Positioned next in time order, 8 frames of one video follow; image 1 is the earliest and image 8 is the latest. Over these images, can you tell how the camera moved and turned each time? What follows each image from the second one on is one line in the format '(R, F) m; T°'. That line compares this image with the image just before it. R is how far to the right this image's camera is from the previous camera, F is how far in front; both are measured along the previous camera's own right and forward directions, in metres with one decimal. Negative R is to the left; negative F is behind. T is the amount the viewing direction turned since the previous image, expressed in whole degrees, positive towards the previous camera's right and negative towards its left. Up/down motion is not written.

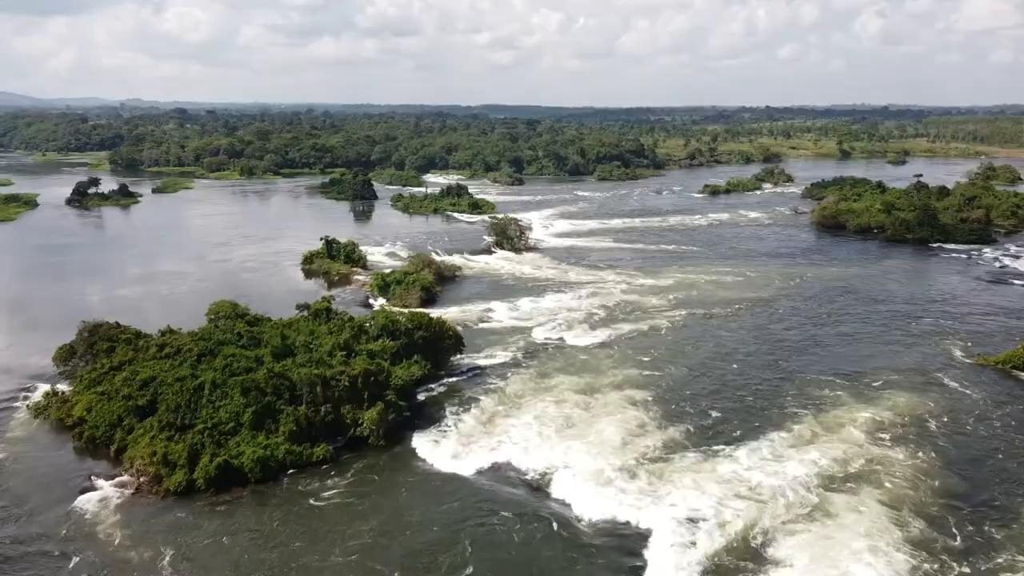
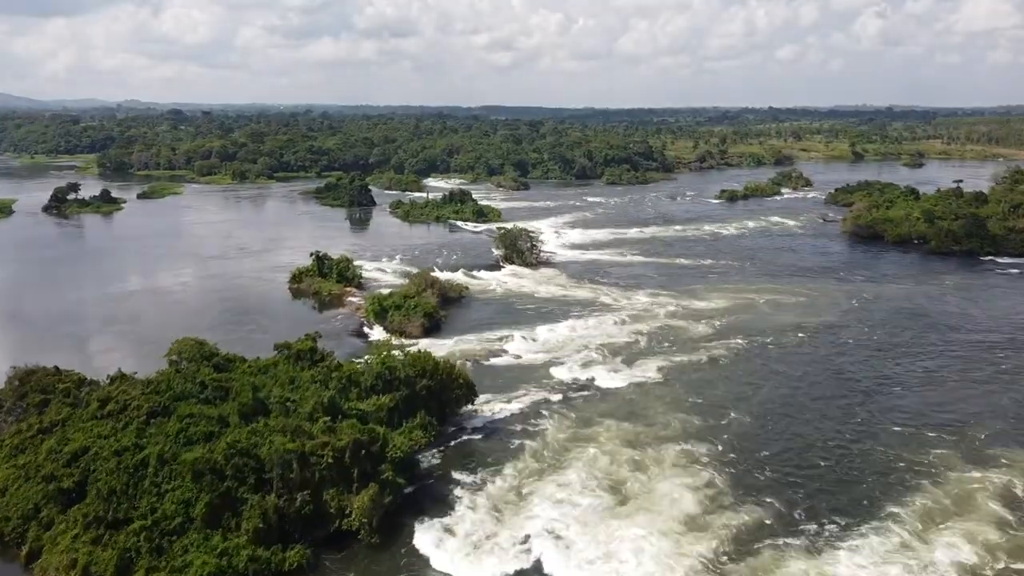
(-0.5, +4.4) m; 0°
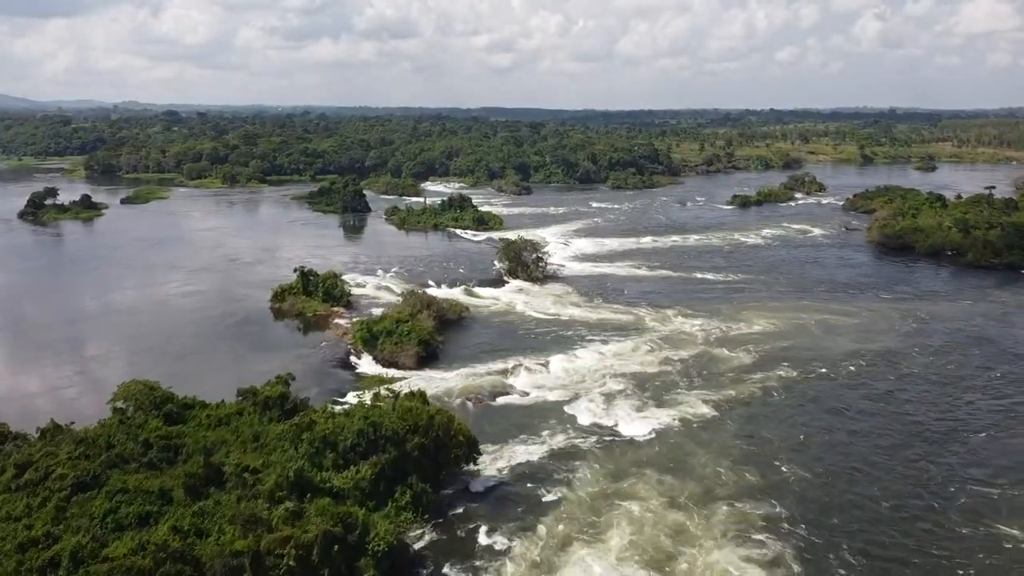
(-0.2, +3.5) m; 0°
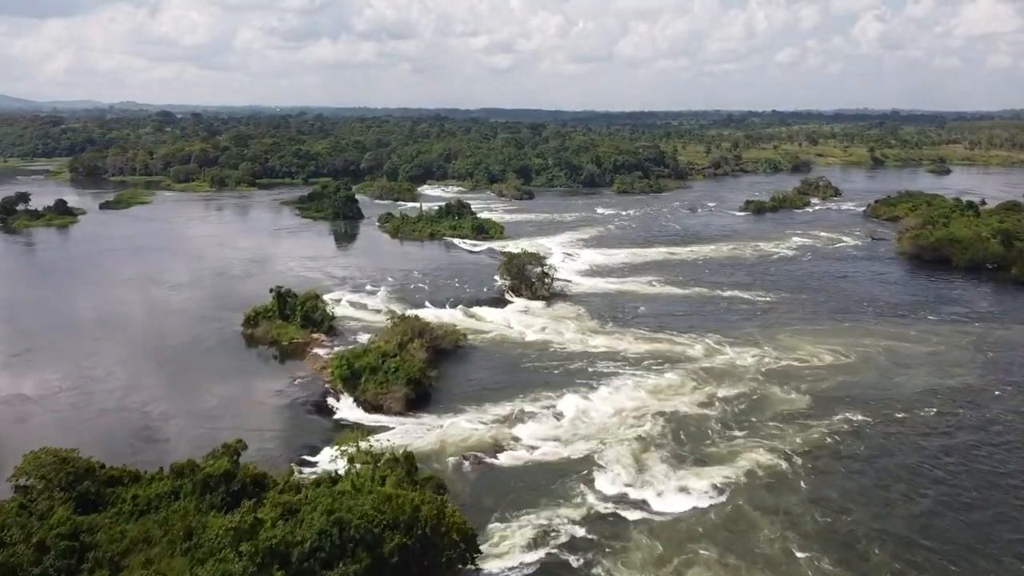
(-0.1, +3.9) m; 0°
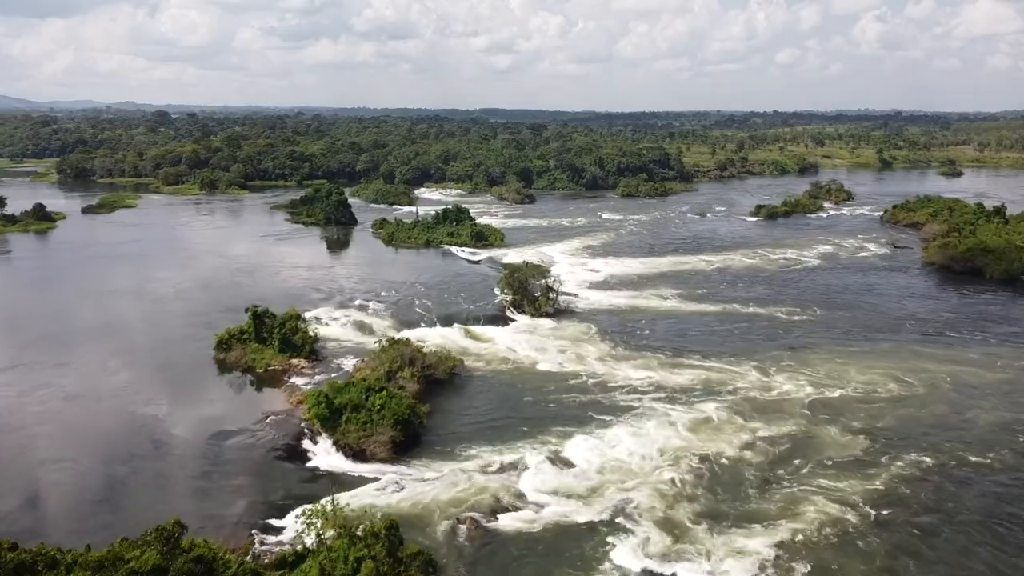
(-0.1, +2.9) m; 0°
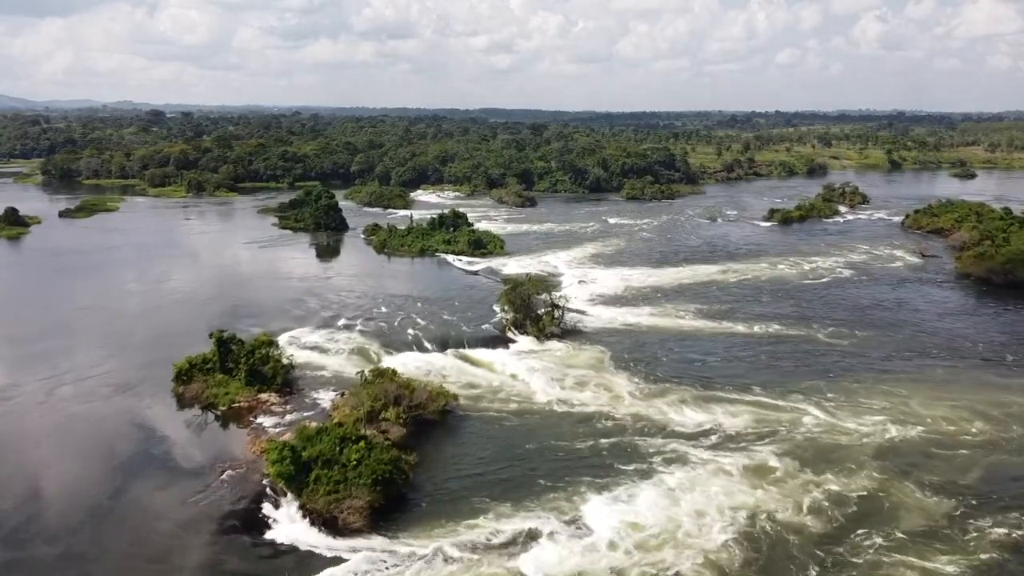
(-0.1, +3.3) m; 0°
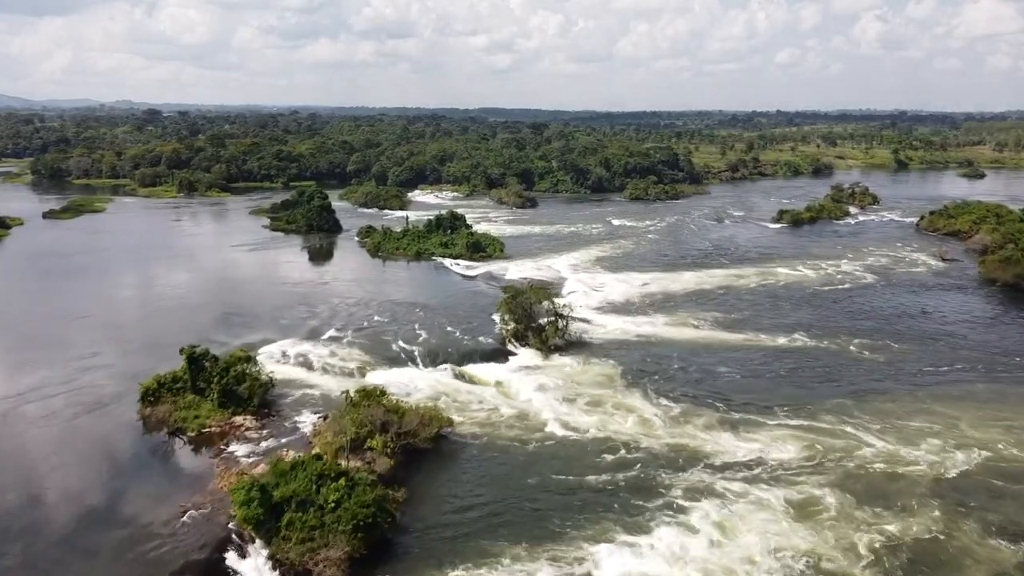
(0.0, +2.1) m; 0°
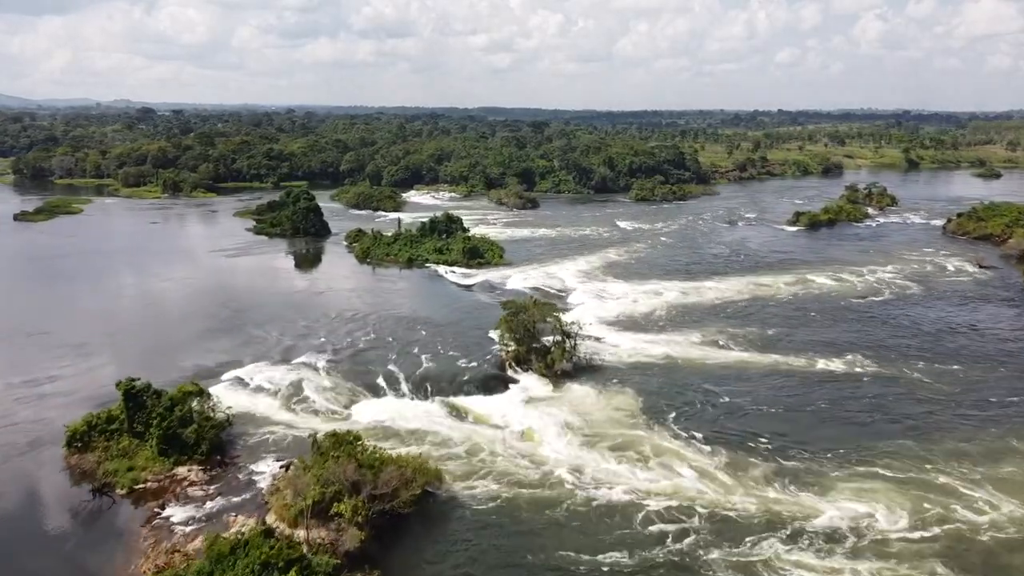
(0.0, +3.5) m; 0°
